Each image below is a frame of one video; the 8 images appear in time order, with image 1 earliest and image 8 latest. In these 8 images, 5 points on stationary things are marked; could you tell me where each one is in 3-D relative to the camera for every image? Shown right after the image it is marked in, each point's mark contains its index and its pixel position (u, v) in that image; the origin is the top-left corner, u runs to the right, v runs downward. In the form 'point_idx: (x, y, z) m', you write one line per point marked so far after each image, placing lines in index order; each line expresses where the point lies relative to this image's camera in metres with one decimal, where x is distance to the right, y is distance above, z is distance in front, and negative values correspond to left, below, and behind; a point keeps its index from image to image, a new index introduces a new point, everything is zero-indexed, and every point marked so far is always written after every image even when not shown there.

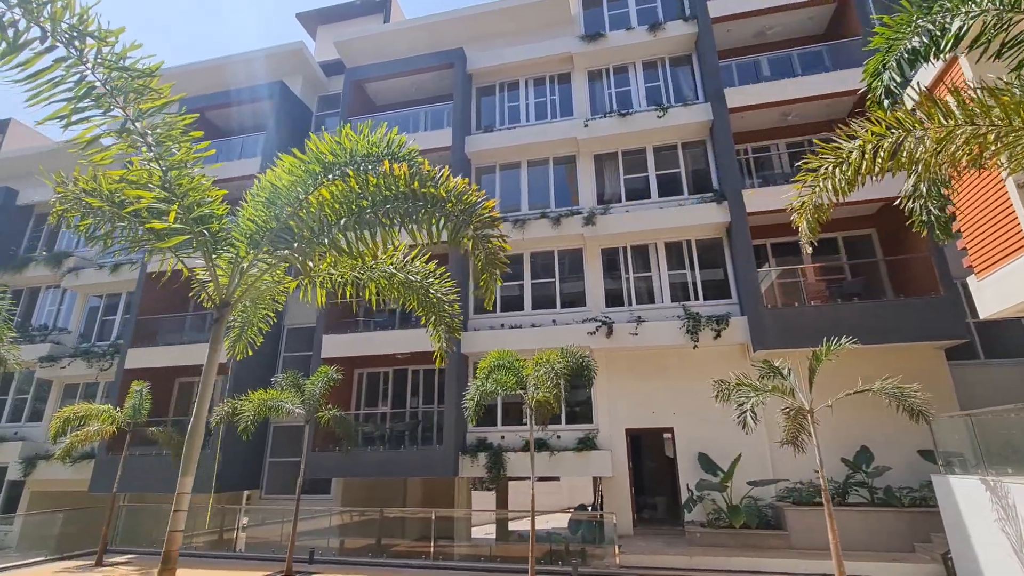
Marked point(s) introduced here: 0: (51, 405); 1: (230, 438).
0: (-14.0, -3.5, +15.0) m
1: (-7.2, -3.8, +12.8) m
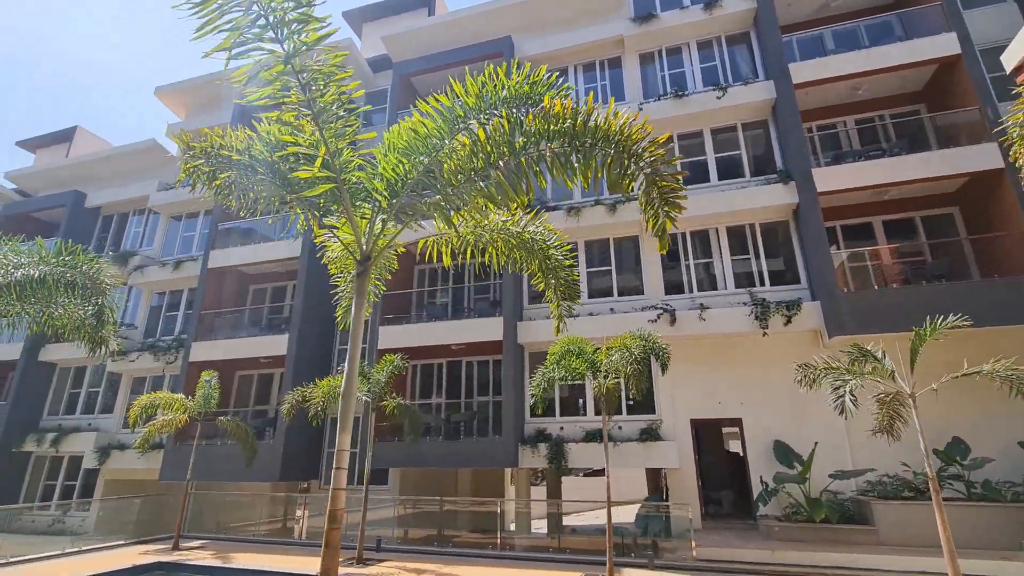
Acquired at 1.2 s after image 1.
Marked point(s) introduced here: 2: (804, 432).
0: (-12.4, -3.4, +15.6) m
1: (-5.7, -3.6, +13.0) m
2: (+6.1, -3.0, +10.4) m
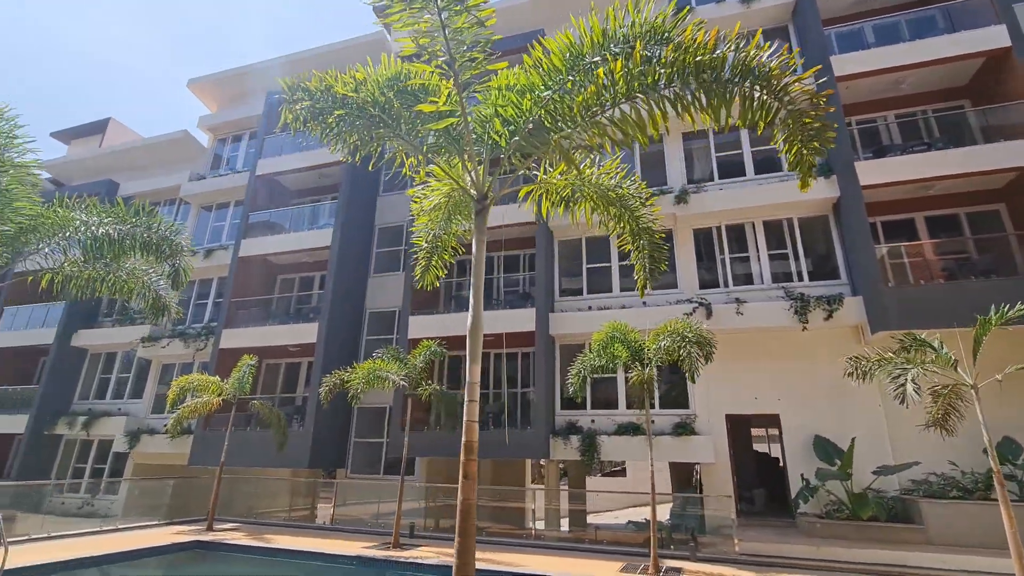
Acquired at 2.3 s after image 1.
0: (-11.5, -3.0, +15.8) m
1: (-5.0, -3.3, +13.1) m
2: (+6.8, -2.9, +10.2) m
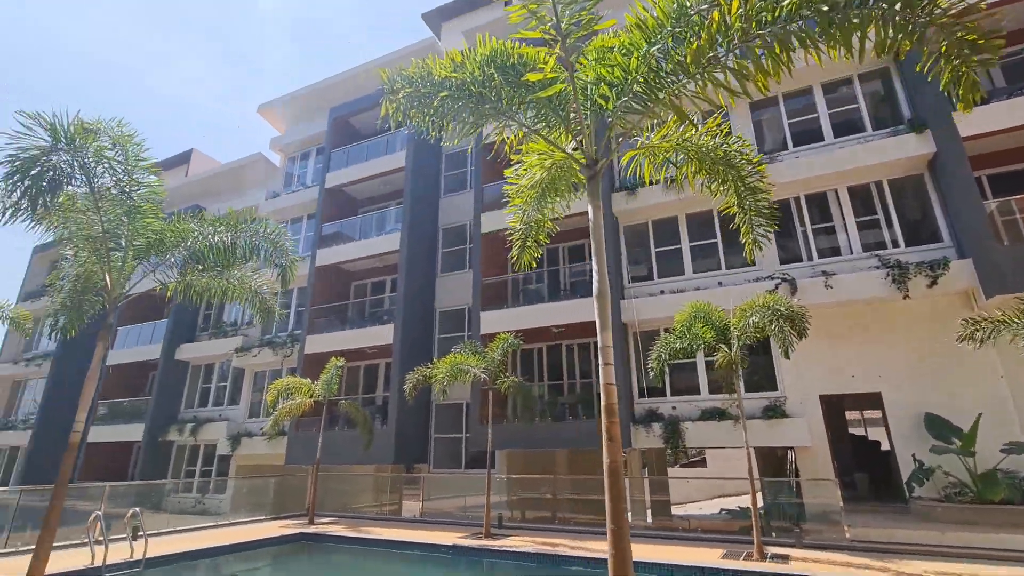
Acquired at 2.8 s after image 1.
0: (-9.1, -3.5, +17.0) m
1: (-2.9, -3.4, +13.5) m
2: (+8.4, -2.2, +9.3) m
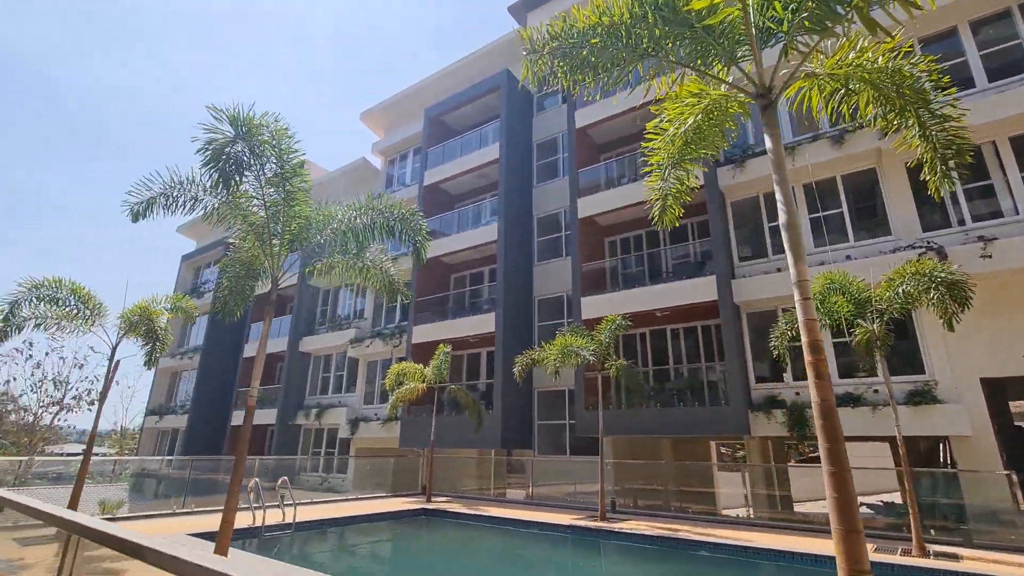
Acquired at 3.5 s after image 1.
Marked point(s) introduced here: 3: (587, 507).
0: (-5.6, -3.3, +18.2) m
1: (-0.1, -3.1, +13.8) m
2: (+10.3, -1.6, +7.6) m
3: (+1.7, -4.9, +11.0) m
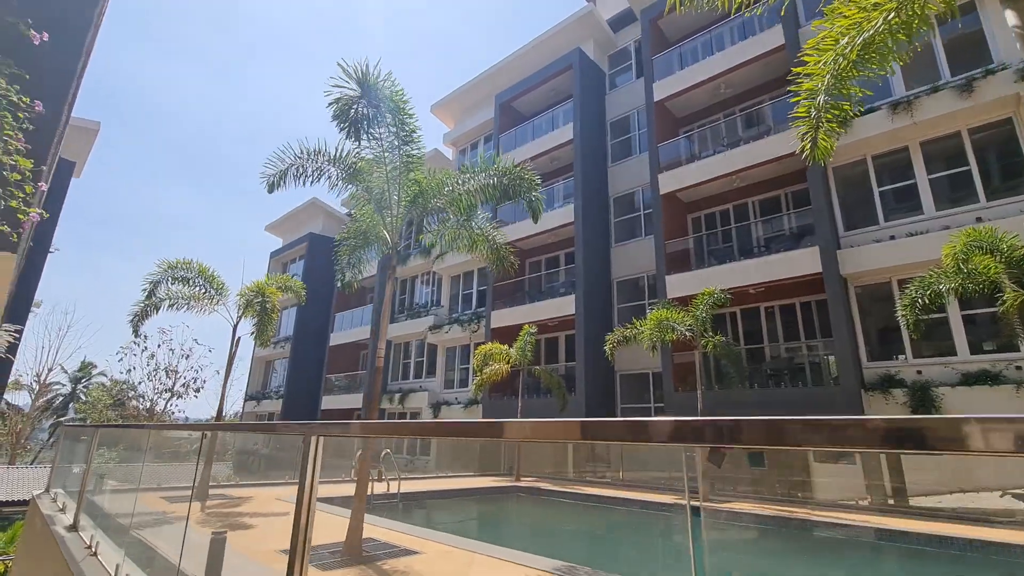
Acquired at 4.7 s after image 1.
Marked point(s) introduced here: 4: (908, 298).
0: (-2.7, -2.9, +18.7) m
1: (+2.2, -2.5, +13.6) m
2: (+11.7, -0.9, +6.2) m
3: (+3.6, -4.3, +10.6) m
4: (+5.8, -0.4, +7.3) m
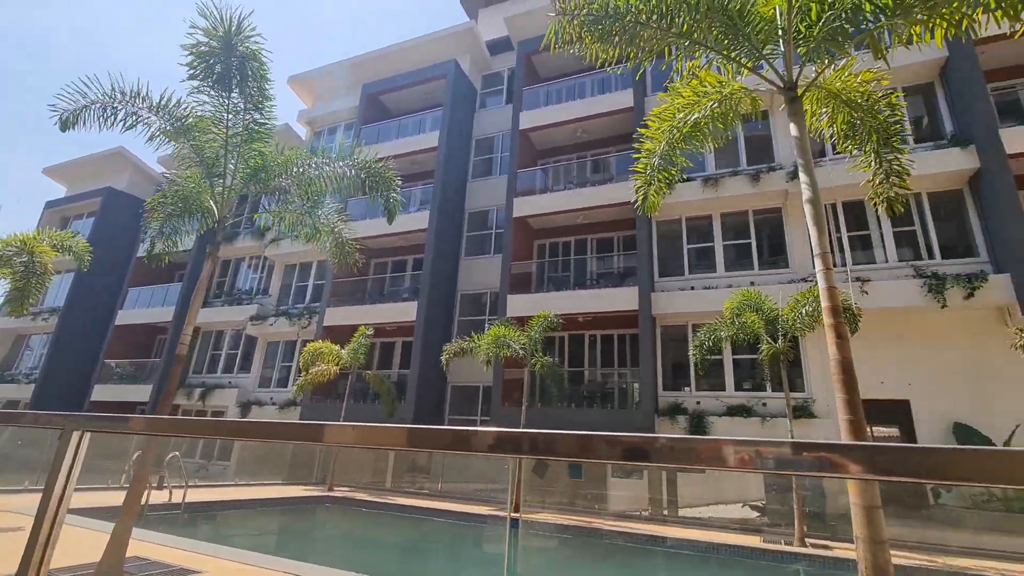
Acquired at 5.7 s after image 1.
0: (-8.7, -2.4, +16.8) m
1: (-2.4, -2.8, +13.5) m
2: (+9.1, -2.4, +9.4) m
3: (-0.4, -4.7, +11.0) m
4: (+3.2, -1.1, +8.7) m
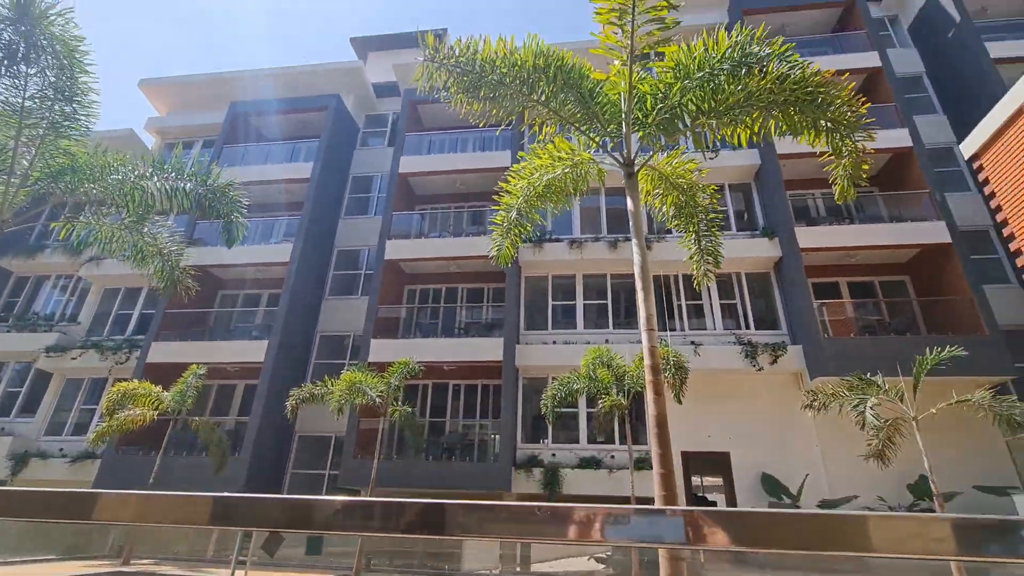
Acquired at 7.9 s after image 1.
0: (-12.9, -3.1, +13.7) m
1: (-6.0, -3.7, +12.0) m
2: (+6.1, -4.0, +10.9) m
3: (-3.6, -5.6, +9.9) m
4: (+0.7, -2.1, +8.9) m
